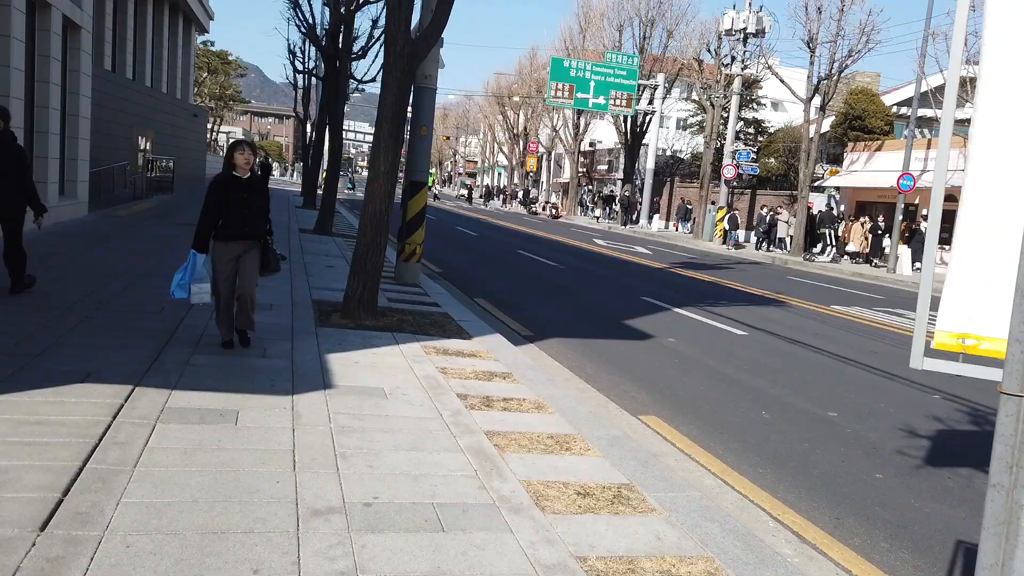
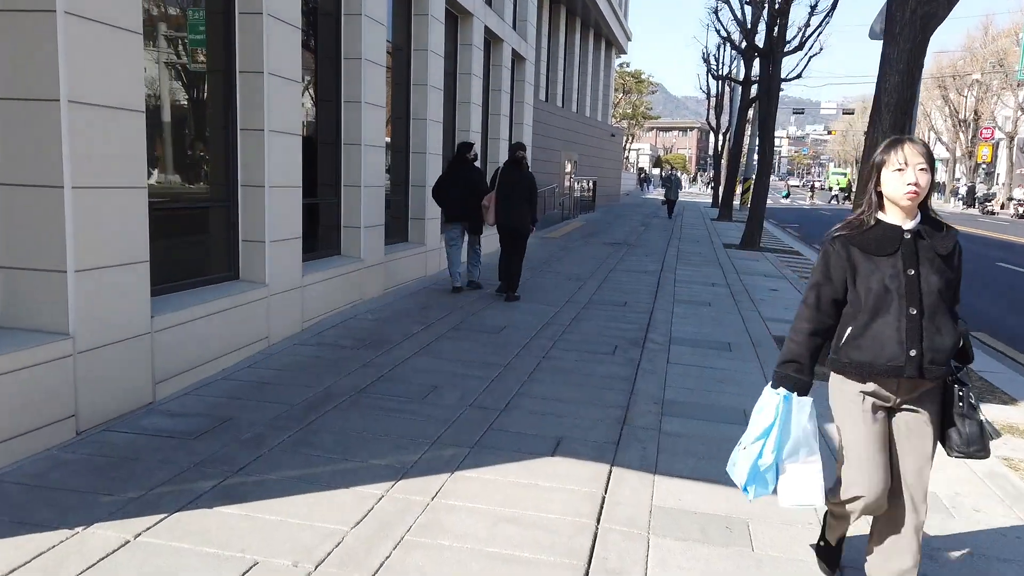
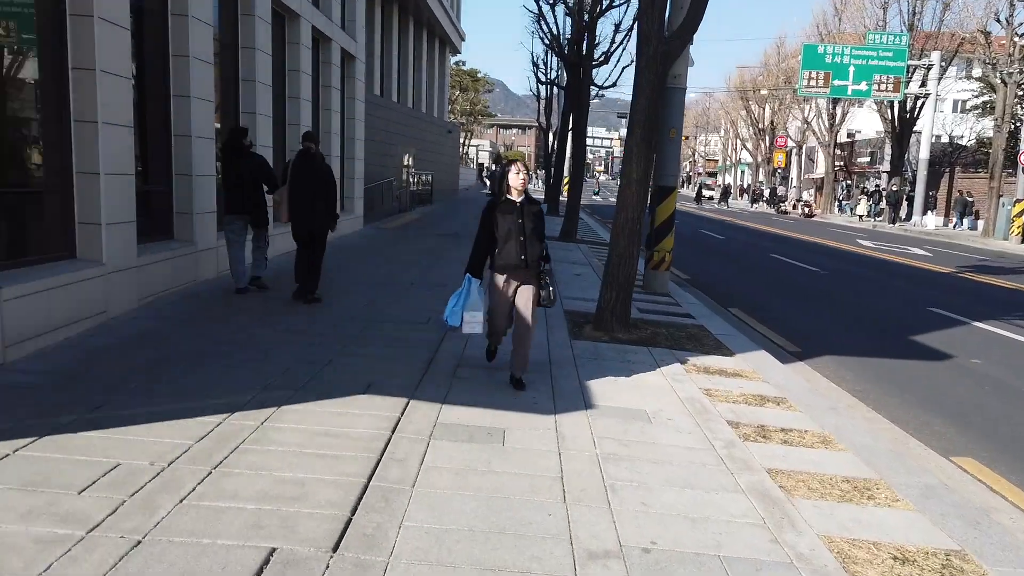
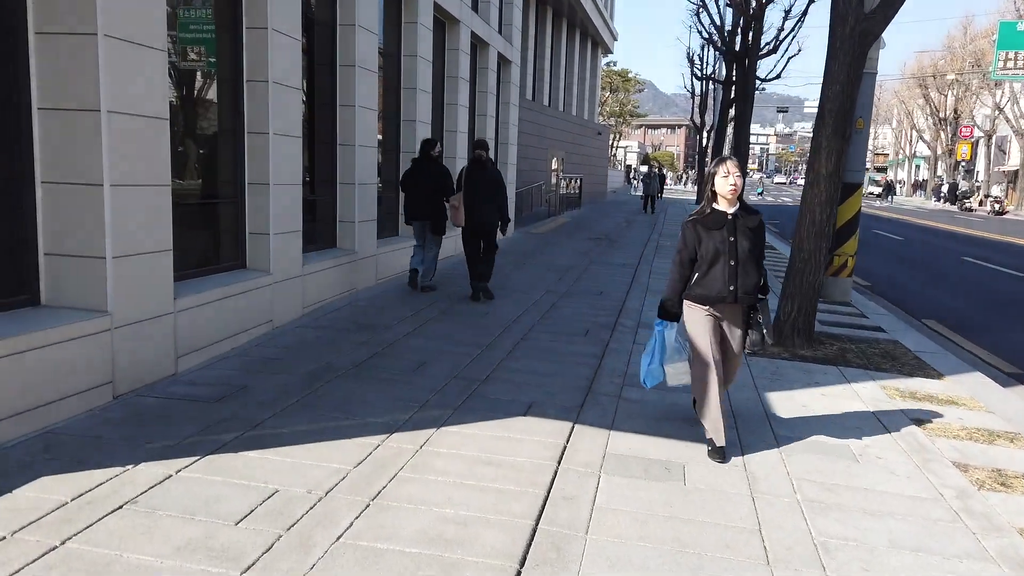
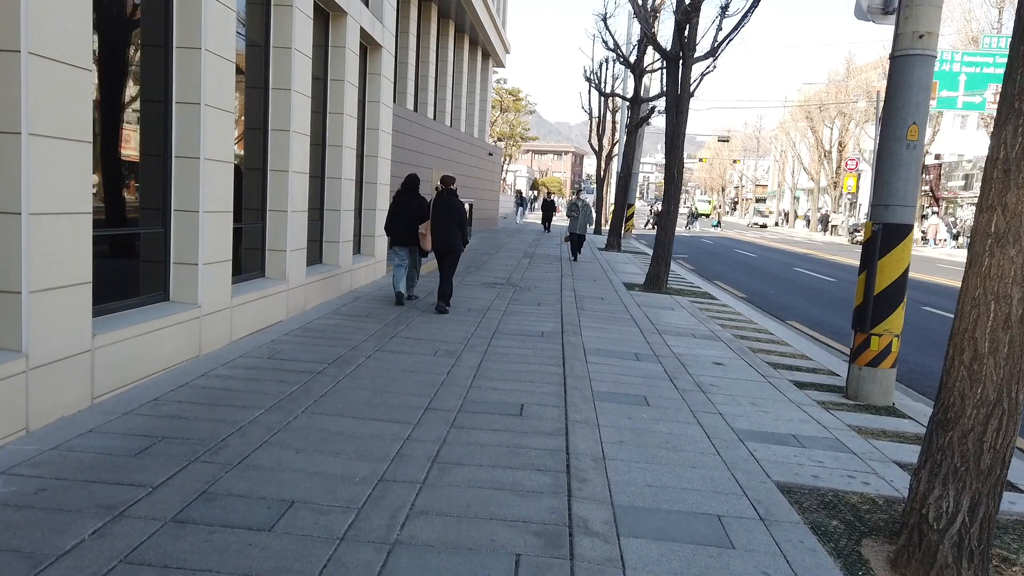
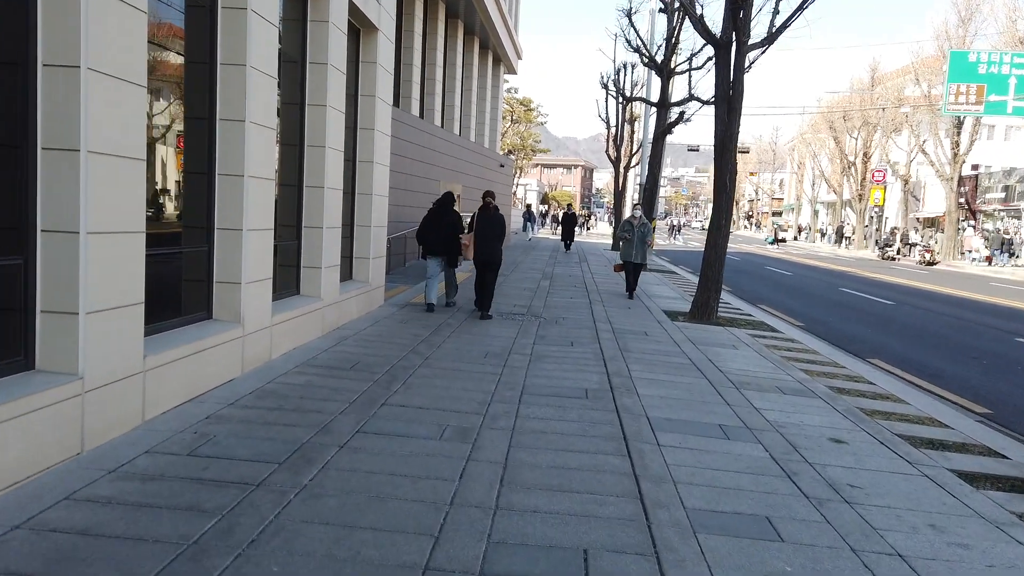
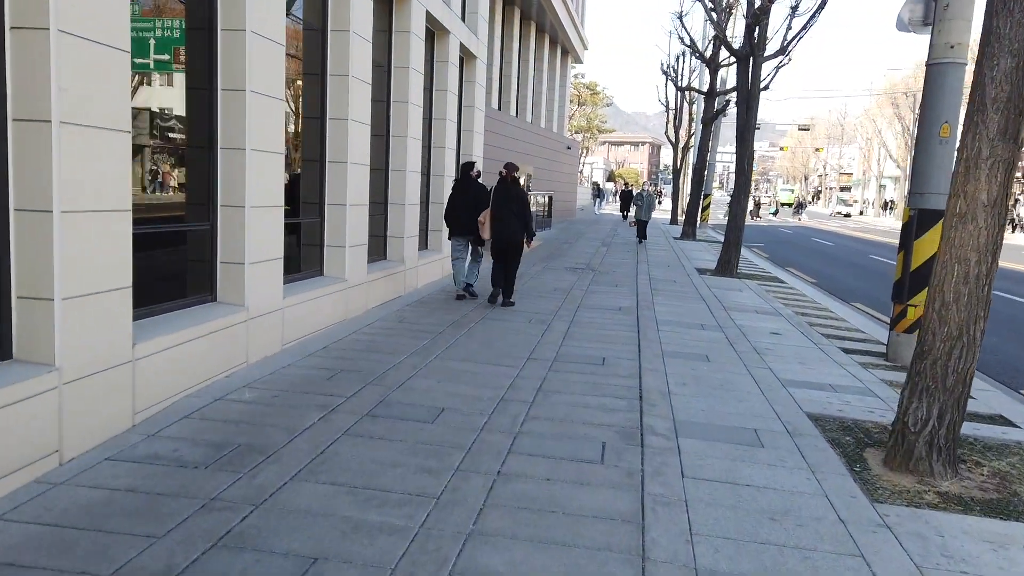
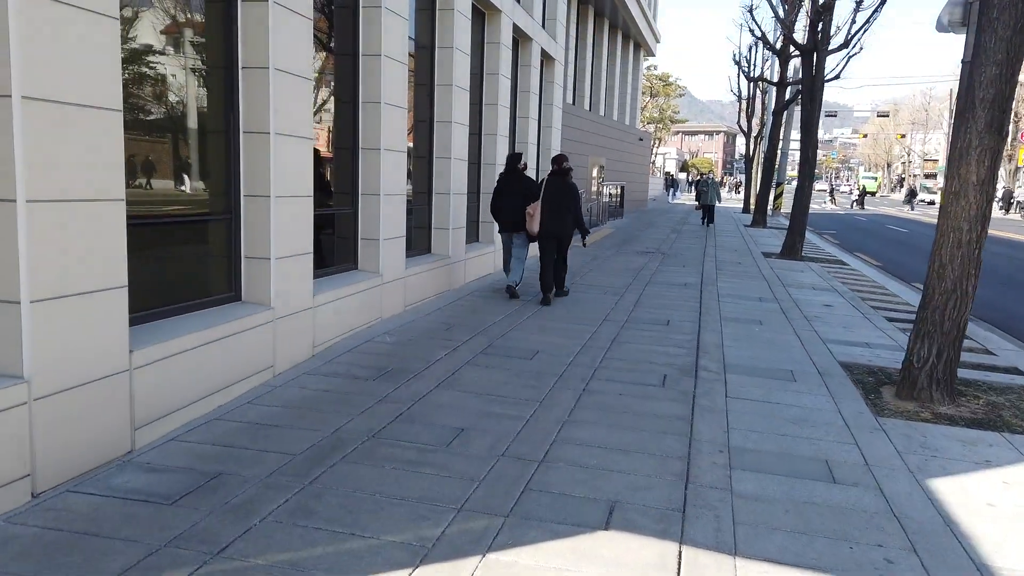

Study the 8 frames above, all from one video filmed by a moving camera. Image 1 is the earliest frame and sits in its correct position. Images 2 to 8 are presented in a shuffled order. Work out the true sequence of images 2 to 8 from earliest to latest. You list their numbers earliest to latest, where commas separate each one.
3, 4, 2, 8, 7, 5, 6
